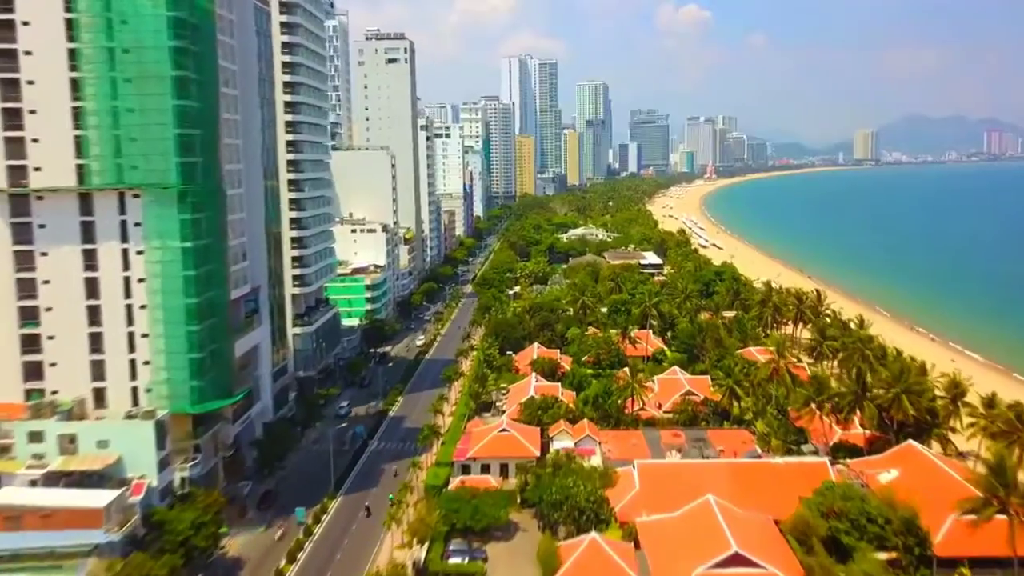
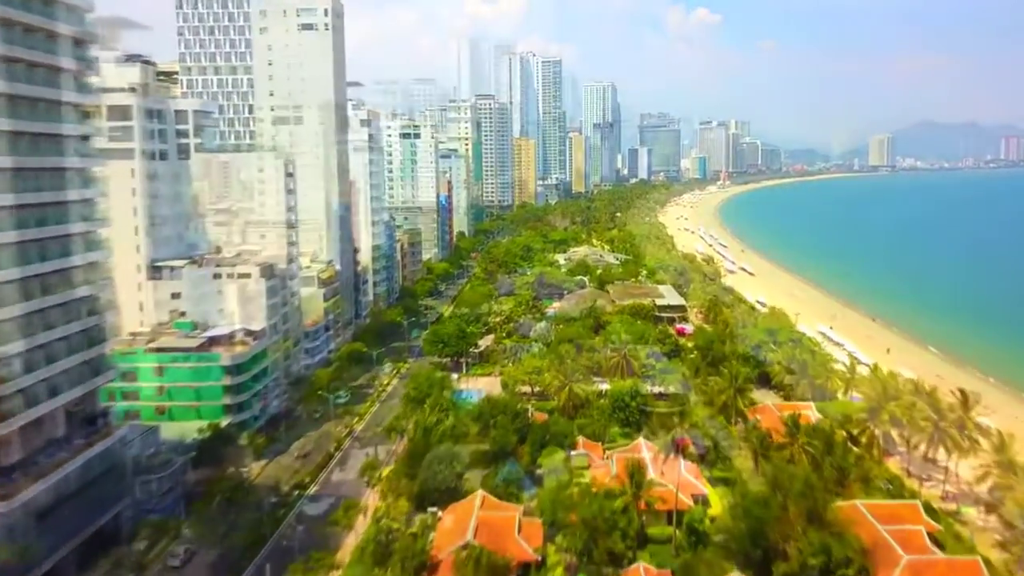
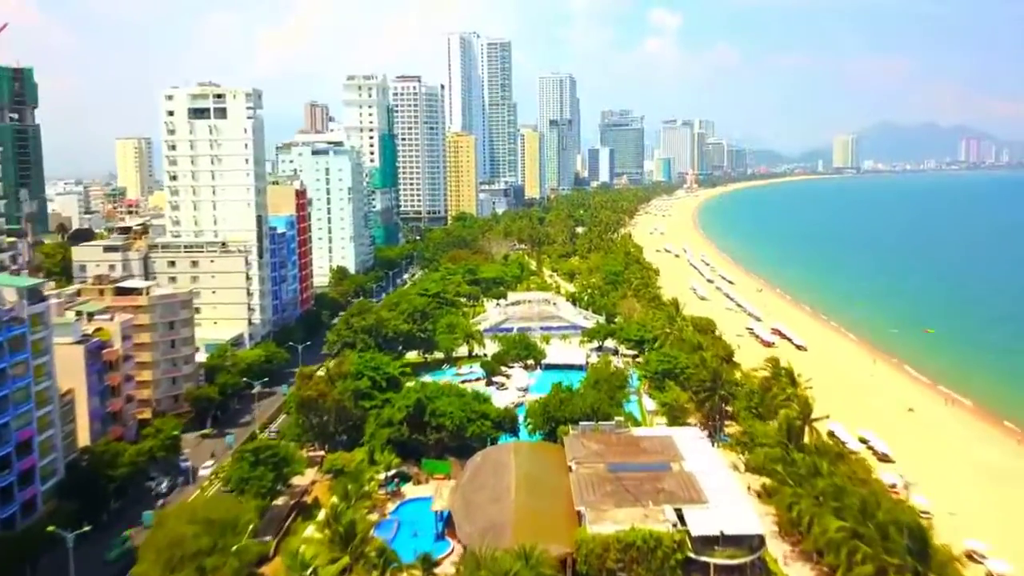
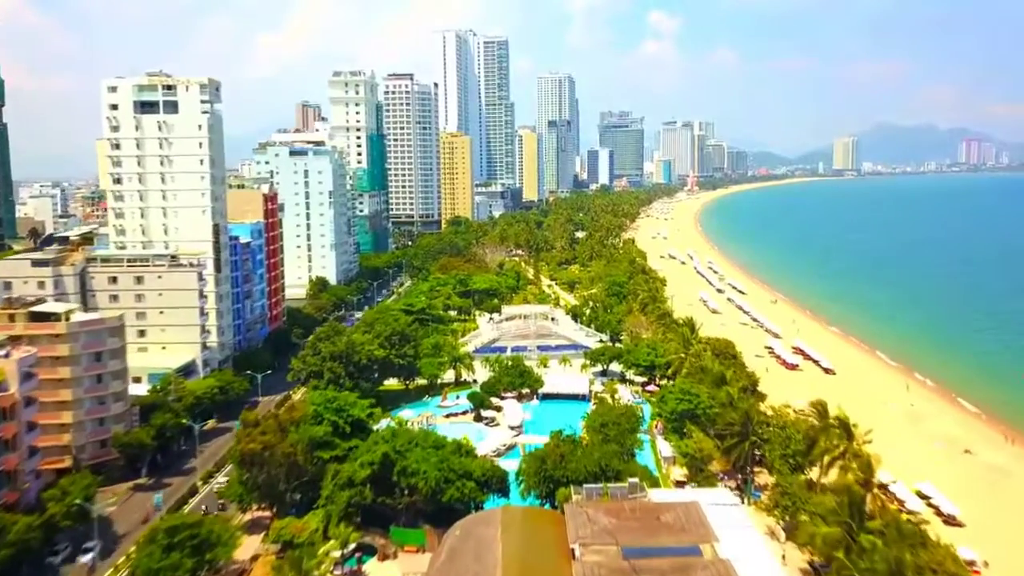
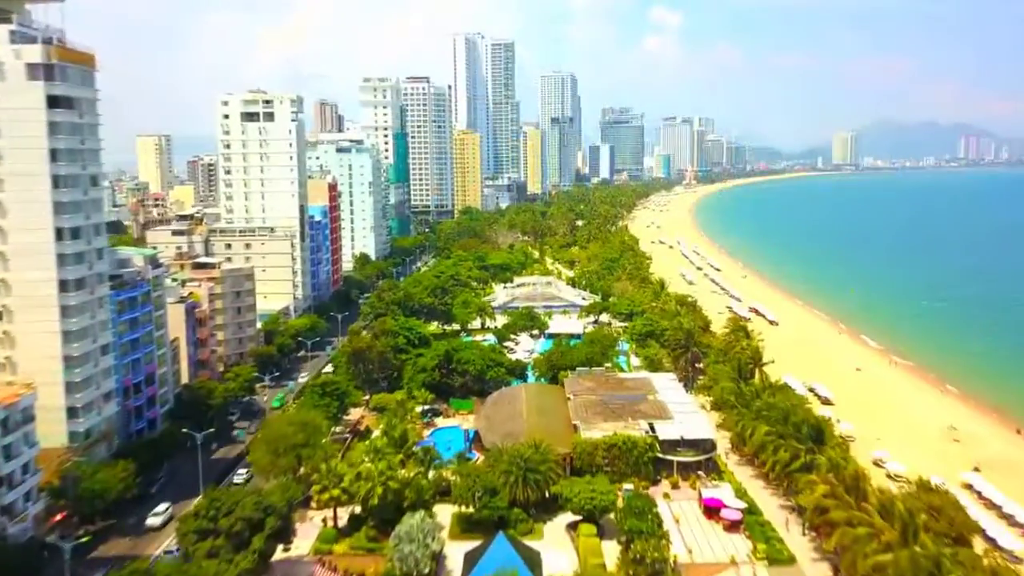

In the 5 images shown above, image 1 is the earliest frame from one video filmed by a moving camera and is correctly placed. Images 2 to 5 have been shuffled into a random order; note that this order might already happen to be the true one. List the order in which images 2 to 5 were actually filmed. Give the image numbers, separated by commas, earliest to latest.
2, 5, 3, 4
